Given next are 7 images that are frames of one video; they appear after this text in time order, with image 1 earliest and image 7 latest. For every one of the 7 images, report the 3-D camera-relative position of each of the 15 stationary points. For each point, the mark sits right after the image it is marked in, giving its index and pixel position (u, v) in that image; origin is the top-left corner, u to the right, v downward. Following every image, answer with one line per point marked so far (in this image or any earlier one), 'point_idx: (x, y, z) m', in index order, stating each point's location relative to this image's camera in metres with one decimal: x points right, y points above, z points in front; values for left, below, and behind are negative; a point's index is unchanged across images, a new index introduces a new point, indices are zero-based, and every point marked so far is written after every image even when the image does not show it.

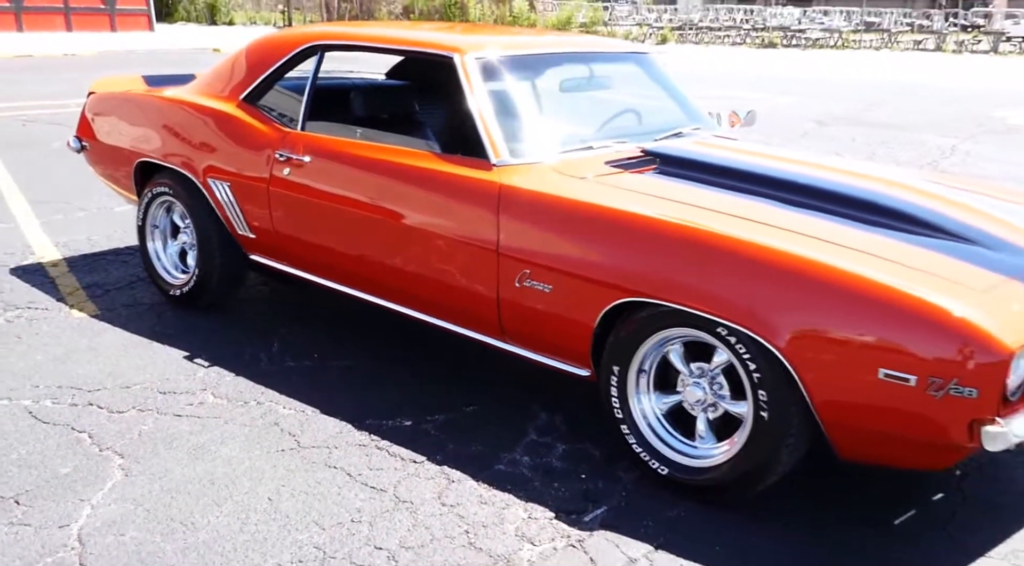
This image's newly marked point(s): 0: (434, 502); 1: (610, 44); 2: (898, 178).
0: (-0.2, -0.7, +2.5) m
1: (+0.4, +1.2, +4.0) m
2: (+1.5, +0.4, +3.2) m
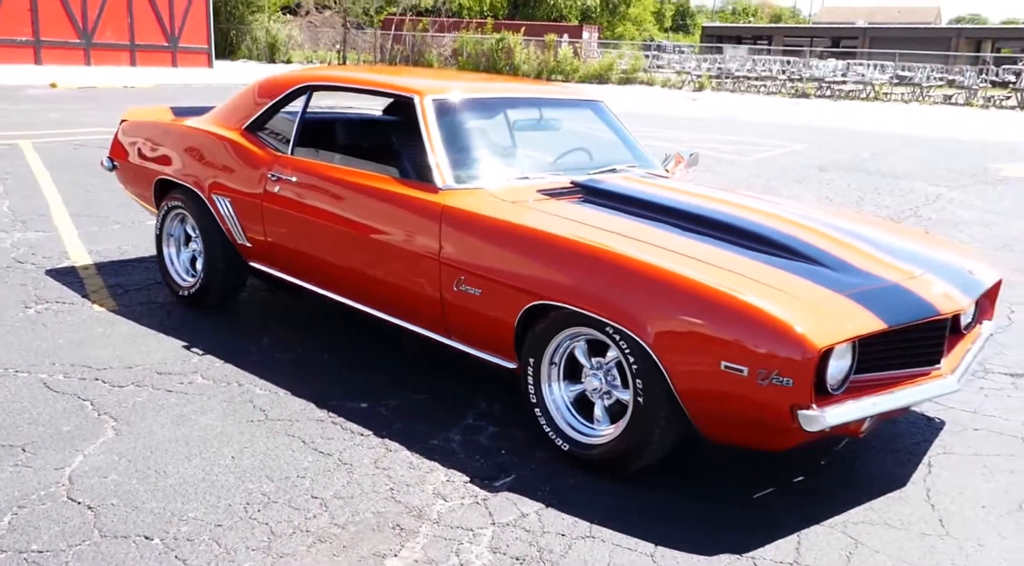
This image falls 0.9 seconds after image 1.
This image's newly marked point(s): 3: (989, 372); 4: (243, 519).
0: (-0.5, -0.7, +3.0) m
1: (+0.3, +1.1, +4.5) m
2: (+1.3, +0.3, +3.6) m
3: (+2.6, -0.5, +4.5) m
4: (-0.8, -0.8, +2.5) m
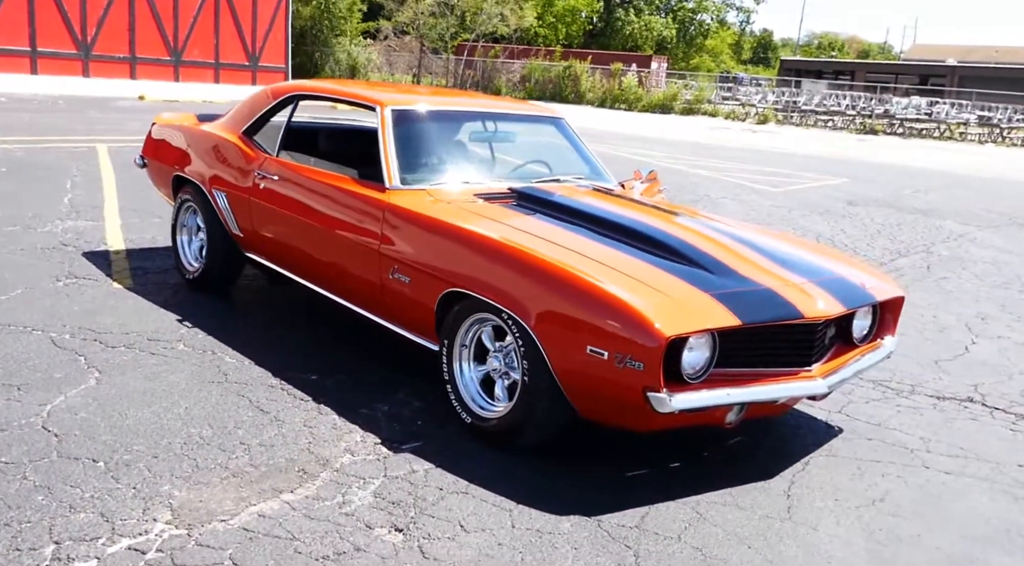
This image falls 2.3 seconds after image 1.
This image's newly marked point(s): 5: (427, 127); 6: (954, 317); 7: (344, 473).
0: (-0.9, -0.6, +3.4) m
1: (+0.1, +1.1, +4.9) m
2: (+1.0, +0.3, +4.0) m
3: (+2.4, -0.7, +4.7) m
4: (-1.2, -0.6, +3.0) m
5: (-0.4, +0.9, +4.4) m
6: (+3.9, -0.3, +7.0) m
7: (-0.6, -0.7, +2.9) m
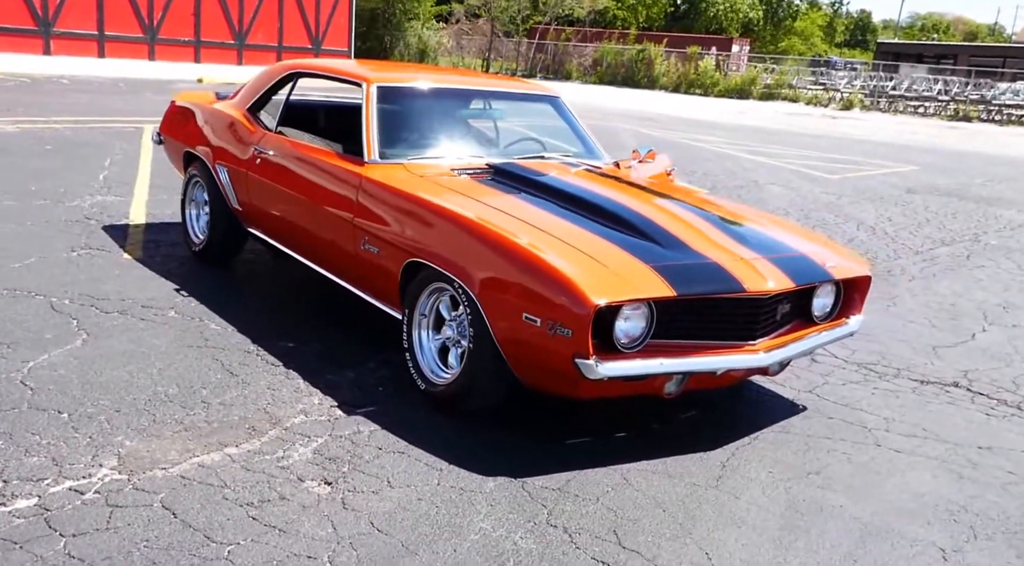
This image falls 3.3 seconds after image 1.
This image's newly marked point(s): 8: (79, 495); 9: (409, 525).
0: (-1.1, -0.5, +3.6) m
1: (+0.1, +1.3, +5.0) m
2: (+0.9, +0.4, +4.0) m
3: (+2.2, -0.5, +4.6) m
4: (-1.5, -0.5, +3.2) m
5: (-0.5, +1.0, +4.5) m
6: (+3.9, -0.2, +6.8) m
7: (-0.9, -0.6, +3.1) m
8: (-1.4, -0.7, +2.5) m
9: (-0.3, -0.7, +2.4) m
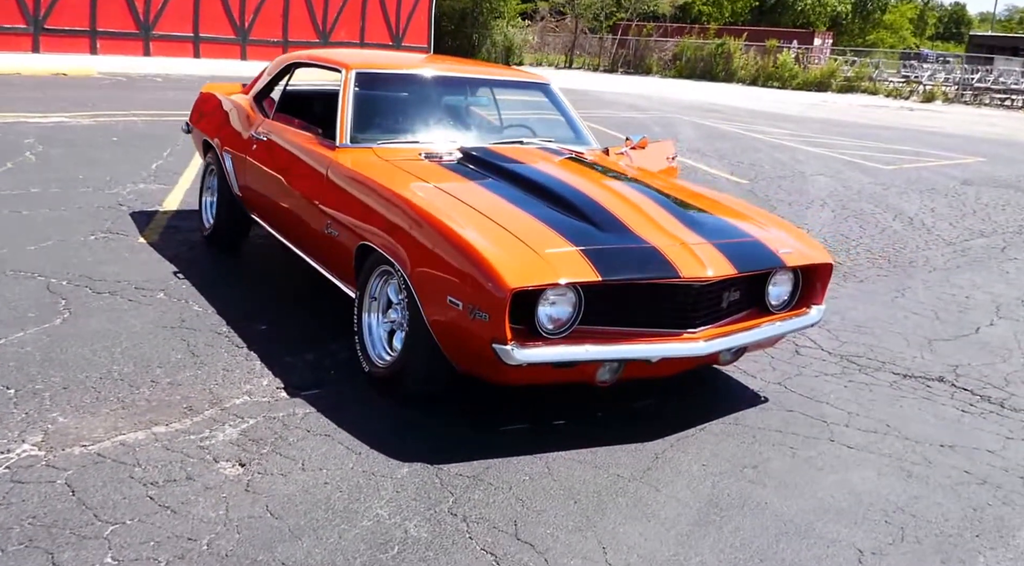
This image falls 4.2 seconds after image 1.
0: (-1.4, -0.4, +3.7) m
1: (-0.1, +1.3, +5.0) m
2: (+0.6, +0.5, +3.9) m
3: (+2.0, -0.5, +4.4) m
4: (-1.8, -0.4, +3.3) m
5: (-0.7, +1.1, +4.5) m
6: (+3.9, -0.1, +6.5) m
7: (-1.1, -0.5, +3.1) m
8: (-1.7, -0.6, +2.6) m
9: (-0.6, -0.7, +2.4) m
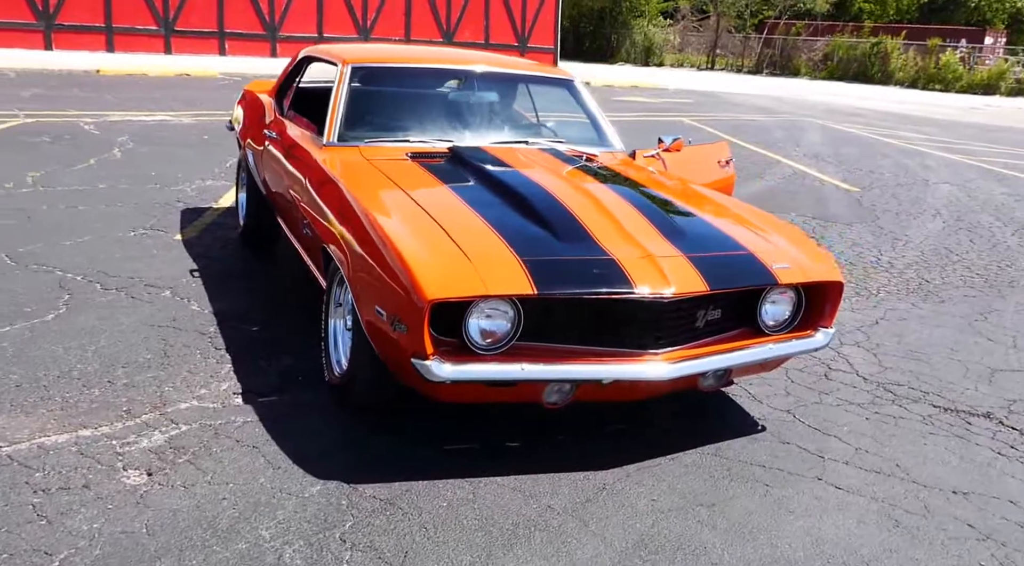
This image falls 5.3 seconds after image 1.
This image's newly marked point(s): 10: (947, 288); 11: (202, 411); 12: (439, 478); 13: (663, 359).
0: (-1.5, -0.4, +3.6) m
1: (0.0, +1.3, +4.7) m
2: (+0.5, +0.4, +3.6) m
3: (+2.0, -0.6, +3.9) m
4: (-1.9, -0.4, +3.3) m
5: (-0.7, +1.1, +4.4) m
6: (+4.1, -0.3, +5.7) m
7: (-1.3, -0.5, +3.1) m
8: (-2.0, -0.6, +2.6) m
9: (-0.9, -0.7, +2.3) m
10: (+3.7, 0.0, +6.8) m
11: (-1.2, -0.5, +3.2) m
12: (-0.3, -0.7, +2.7) m
13: (+0.6, -0.3, +2.9) m
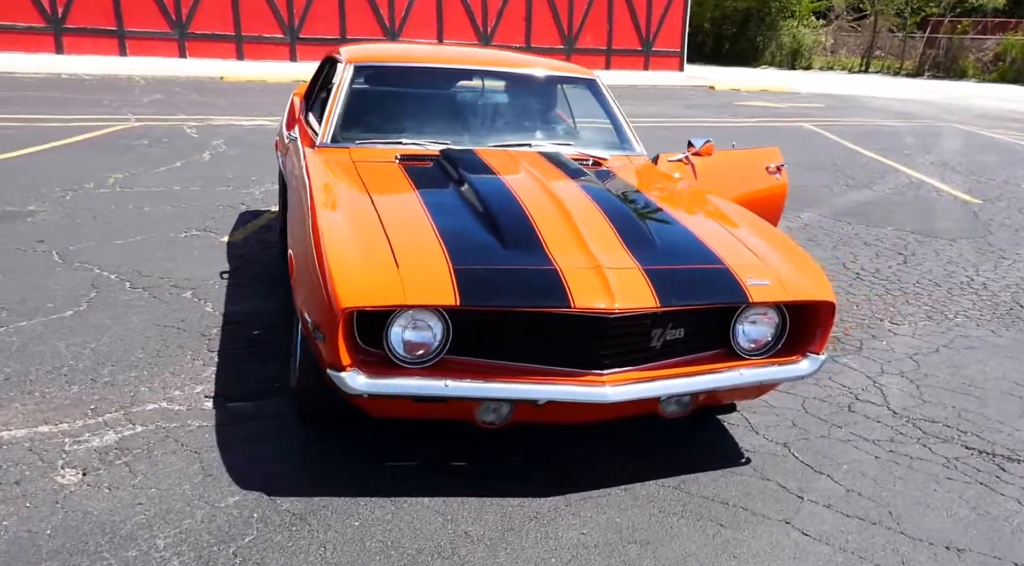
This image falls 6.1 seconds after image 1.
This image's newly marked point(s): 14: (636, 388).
0: (-1.6, -0.4, +3.7) m
1: (+0.1, +1.2, +4.6) m
2: (+0.4, +0.3, +3.4) m
3: (+1.9, -0.7, +3.6) m
4: (-2.1, -0.4, +3.4) m
5: (-0.6, +1.1, +4.4) m
6: (+4.3, -0.5, +5.0) m
7: (-1.5, -0.5, +3.1) m
8: (-2.2, -0.6, +2.8) m
9: (-1.2, -0.7, +2.3) m
10: (+4.0, -0.2, +6.2) m
11: (-1.4, -0.5, +3.2) m
12: (-0.5, -0.7, +2.7) m
13: (+0.4, -0.3, +2.7) m
14: (+0.4, -0.4, +2.7) m
